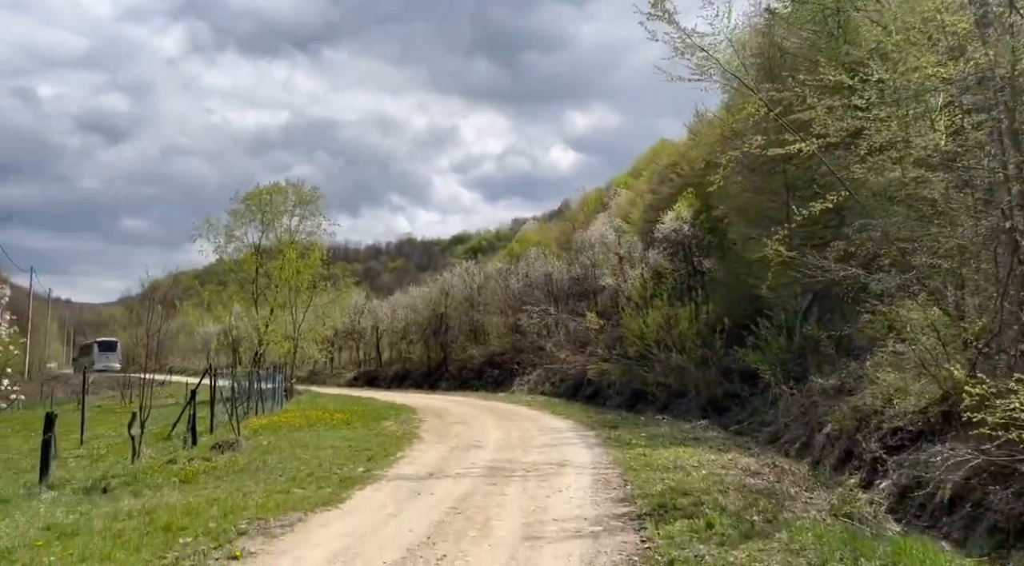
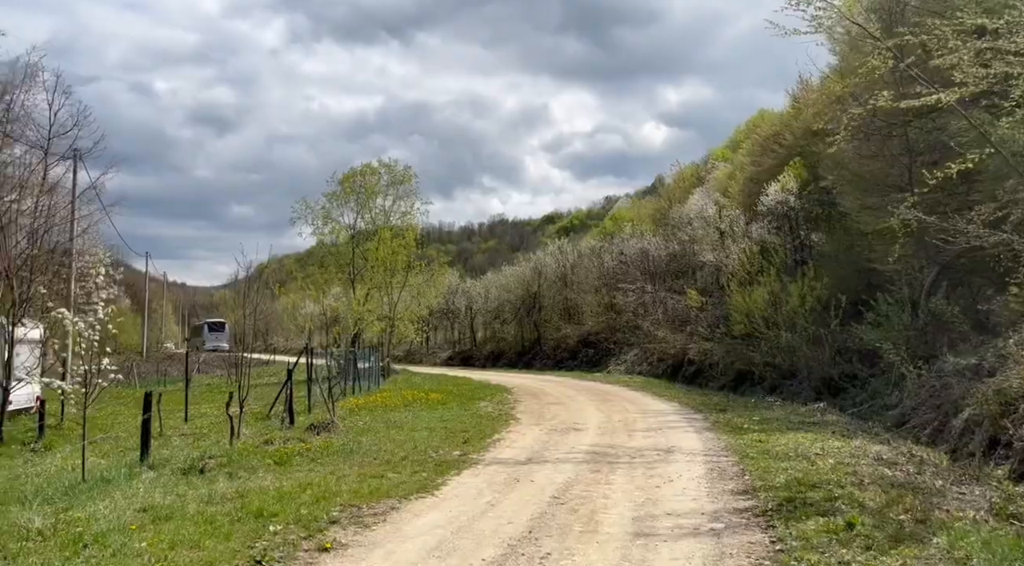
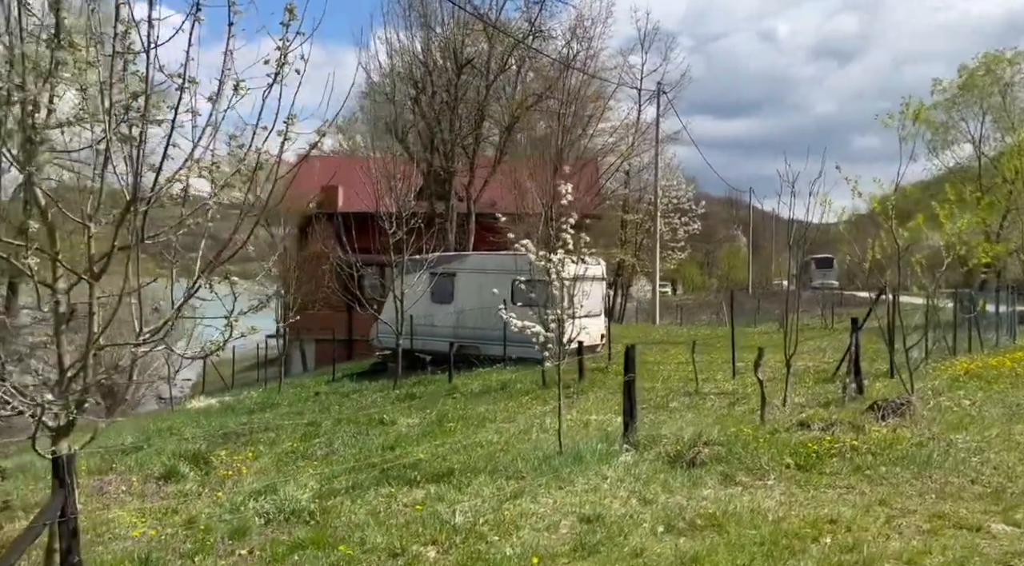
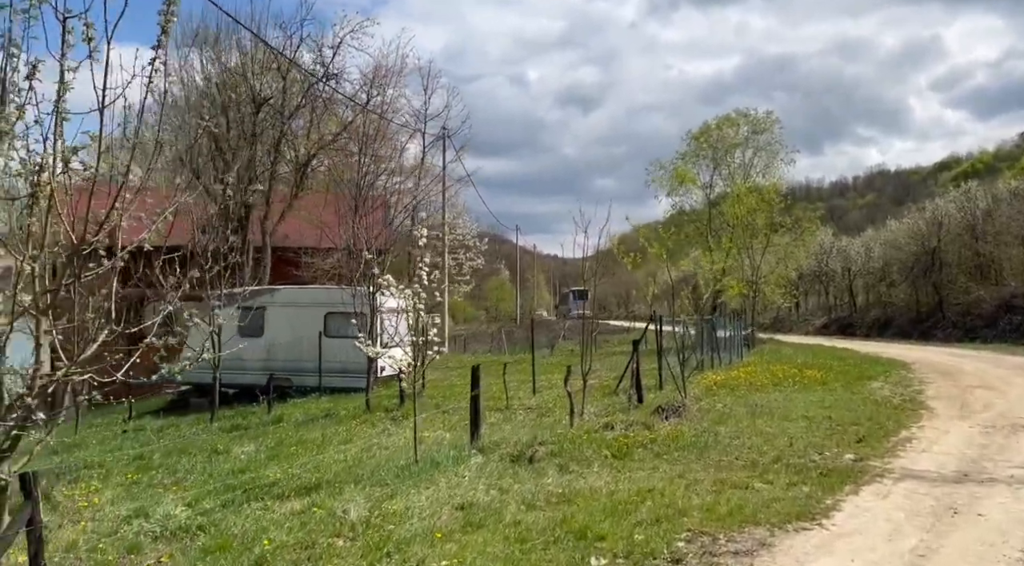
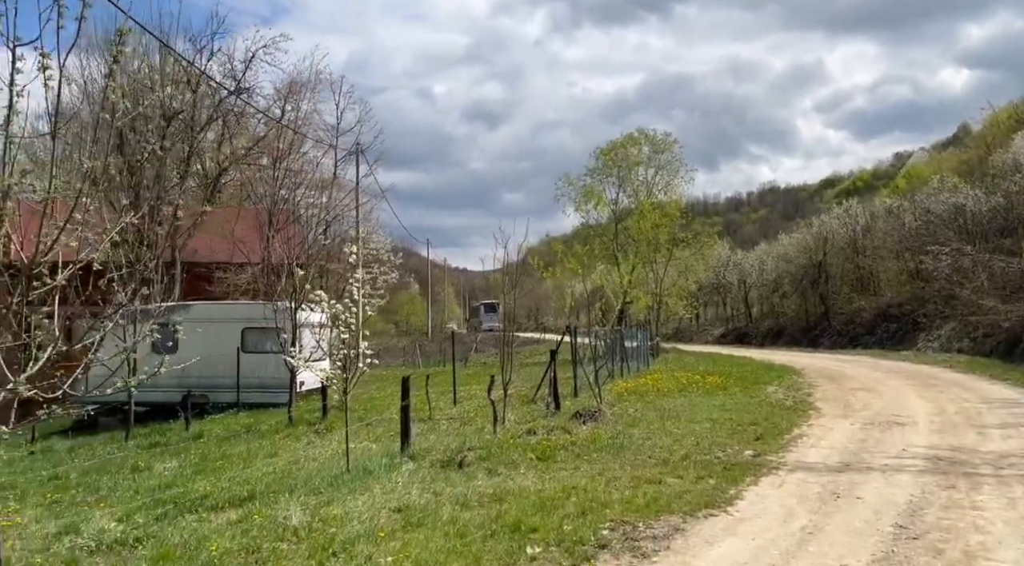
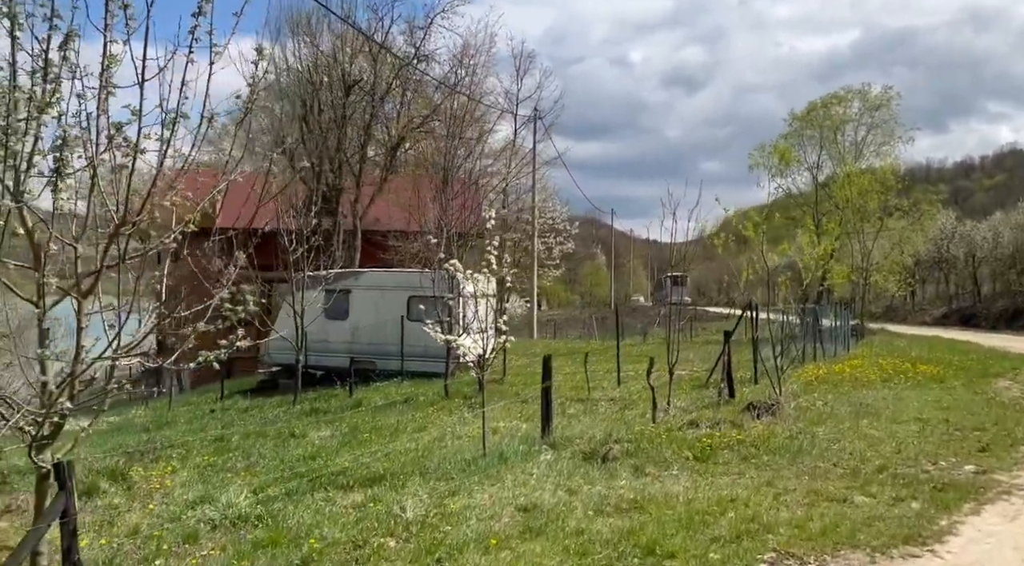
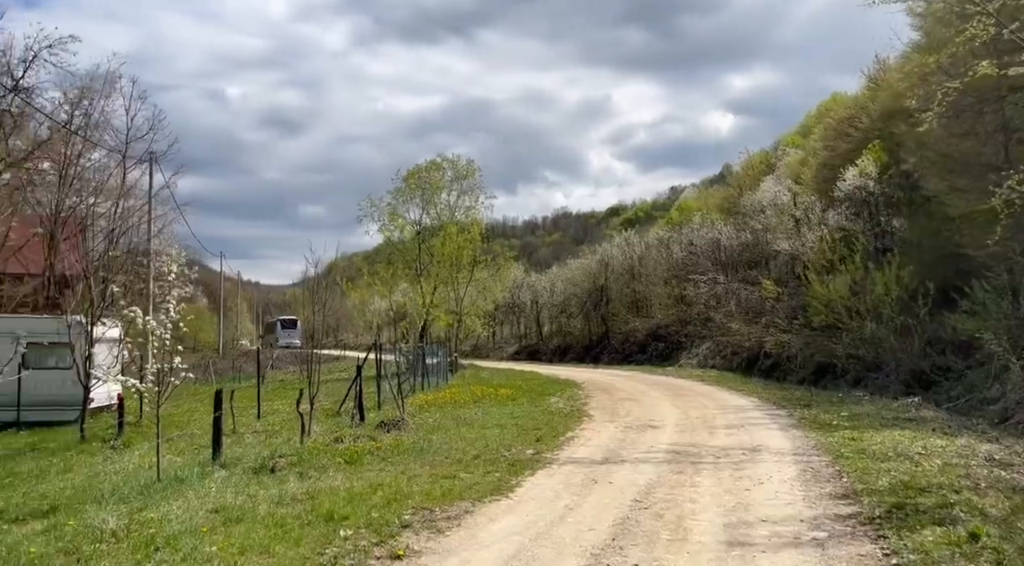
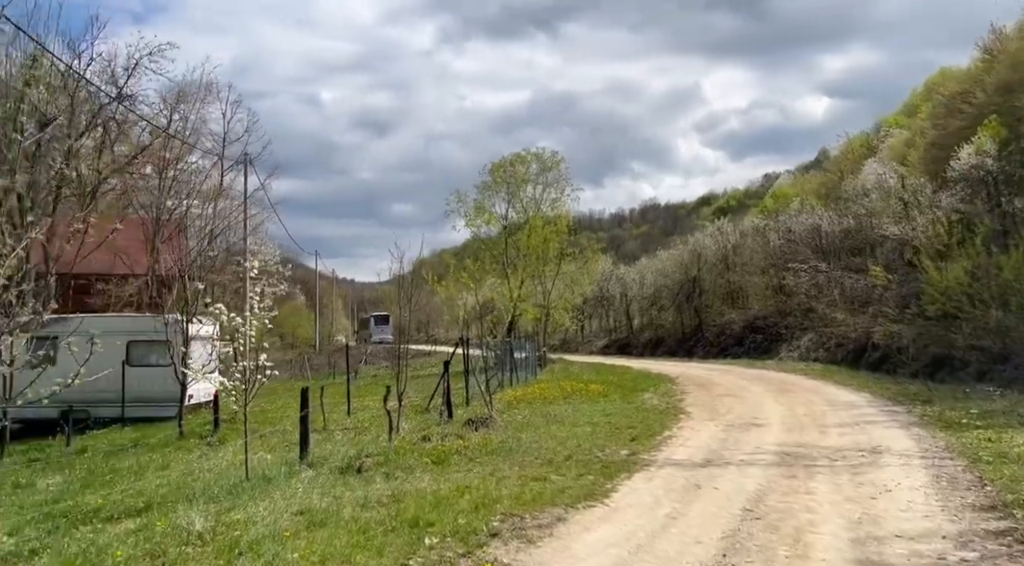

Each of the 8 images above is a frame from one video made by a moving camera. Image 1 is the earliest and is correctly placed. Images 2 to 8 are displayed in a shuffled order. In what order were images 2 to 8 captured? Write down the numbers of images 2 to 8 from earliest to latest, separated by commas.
2, 7, 8, 5, 4, 6, 3
